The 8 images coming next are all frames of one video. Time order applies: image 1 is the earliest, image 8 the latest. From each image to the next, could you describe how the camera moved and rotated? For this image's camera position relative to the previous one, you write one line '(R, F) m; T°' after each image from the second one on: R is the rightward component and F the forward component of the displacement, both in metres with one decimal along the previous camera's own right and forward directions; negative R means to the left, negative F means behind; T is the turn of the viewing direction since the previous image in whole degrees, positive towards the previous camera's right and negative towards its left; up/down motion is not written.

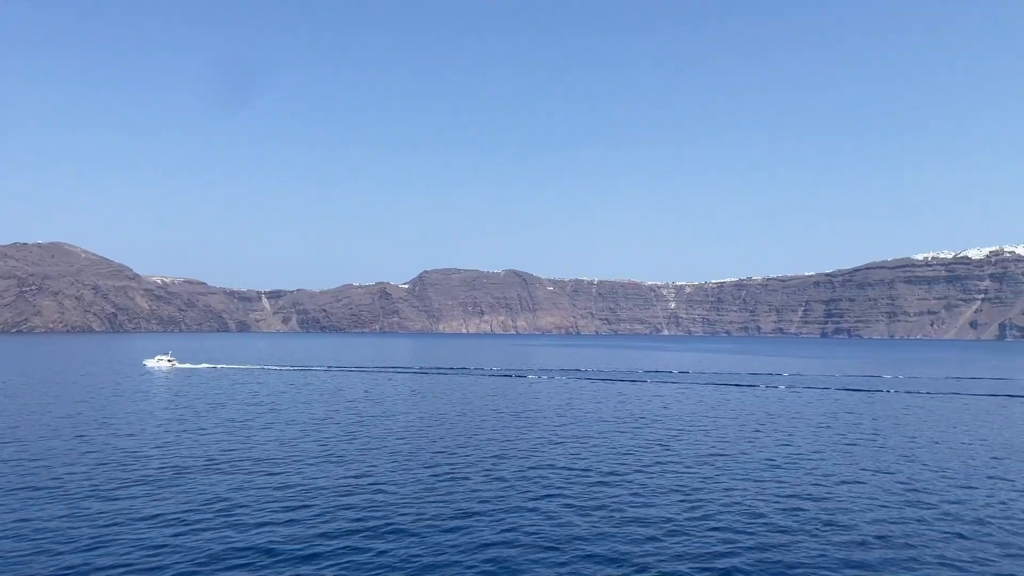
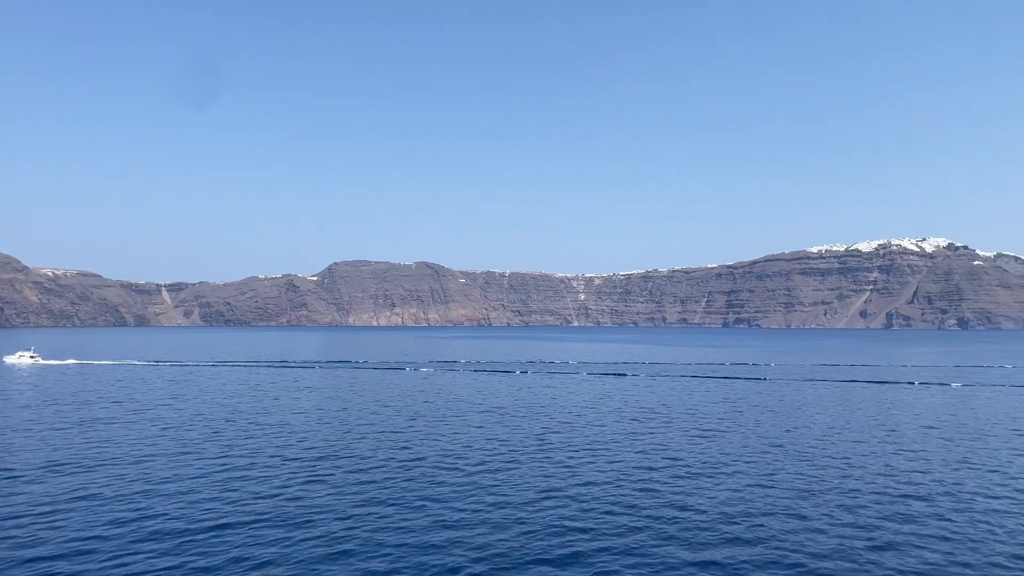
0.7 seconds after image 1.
(+1.7, +0.1) m; +6°
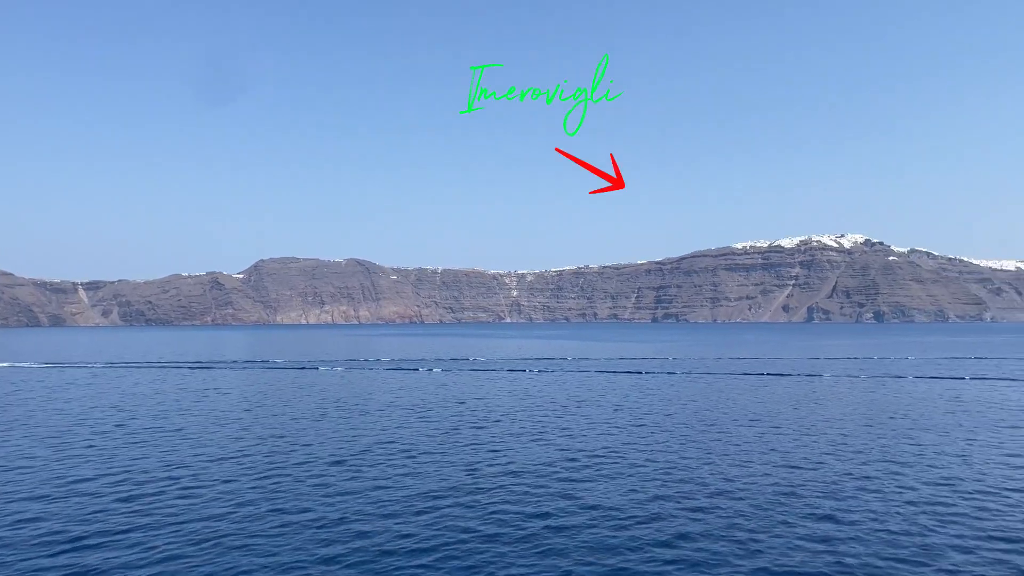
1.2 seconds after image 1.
(+1.3, +0.5) m; +5°
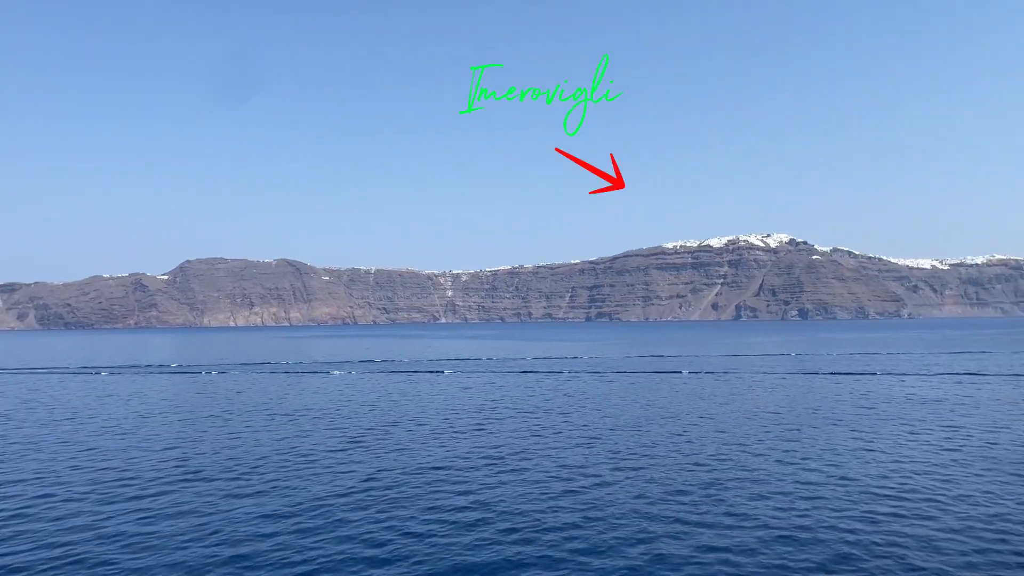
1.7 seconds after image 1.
(+1.3, +0.5) m; +4°
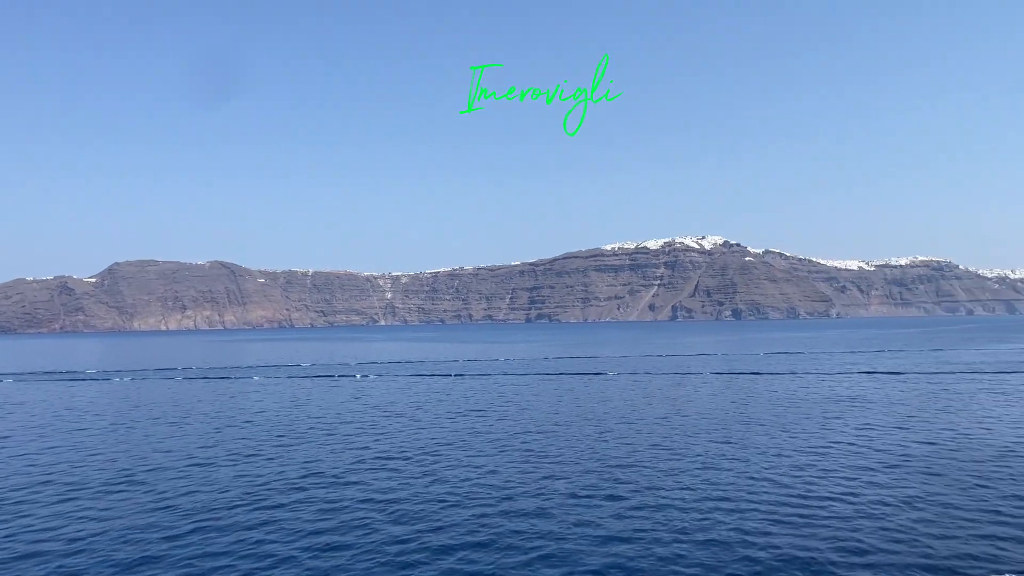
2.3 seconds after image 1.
(+1.2, +0.2) m; +4°
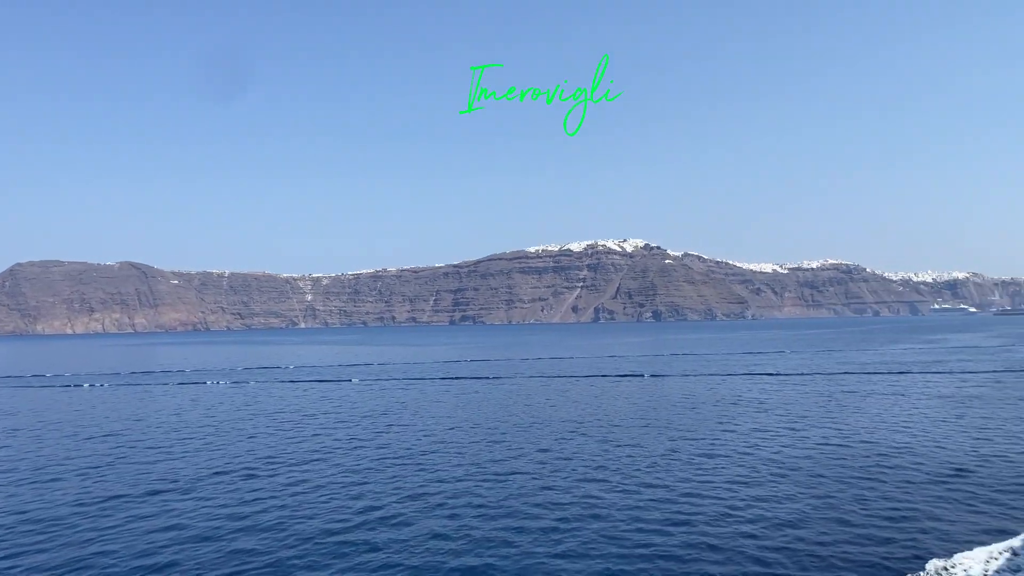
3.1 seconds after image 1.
(+1.2, +0.9) m; +5°
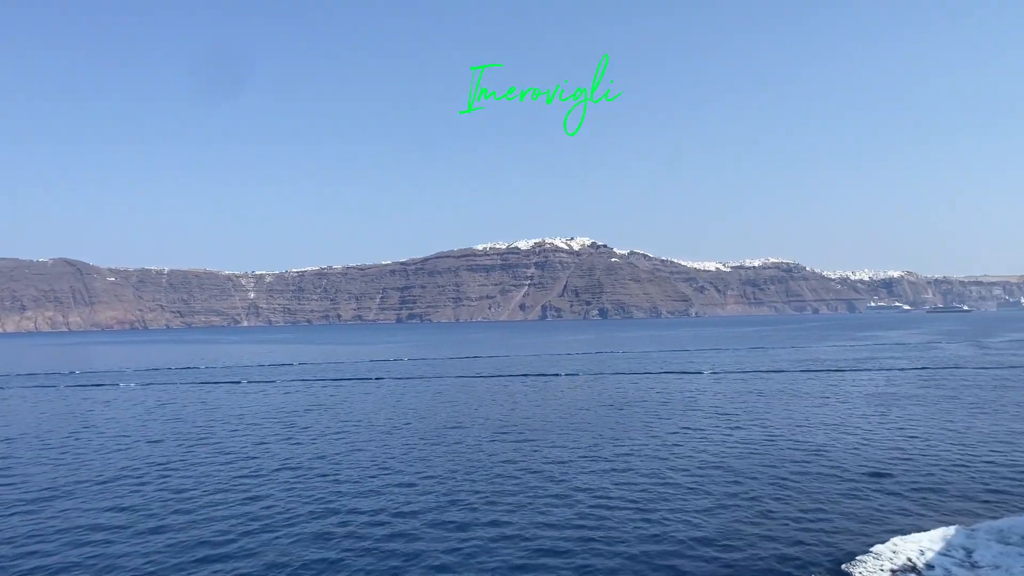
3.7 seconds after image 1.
(+1.2, +0.8) m; +3°
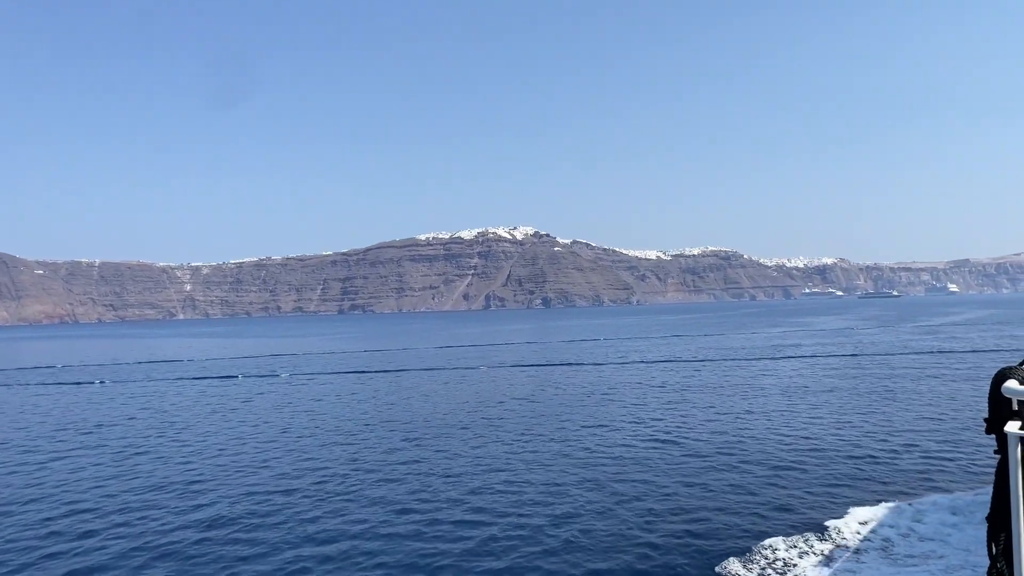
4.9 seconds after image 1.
(+1.3, +0.4) m; +4°
